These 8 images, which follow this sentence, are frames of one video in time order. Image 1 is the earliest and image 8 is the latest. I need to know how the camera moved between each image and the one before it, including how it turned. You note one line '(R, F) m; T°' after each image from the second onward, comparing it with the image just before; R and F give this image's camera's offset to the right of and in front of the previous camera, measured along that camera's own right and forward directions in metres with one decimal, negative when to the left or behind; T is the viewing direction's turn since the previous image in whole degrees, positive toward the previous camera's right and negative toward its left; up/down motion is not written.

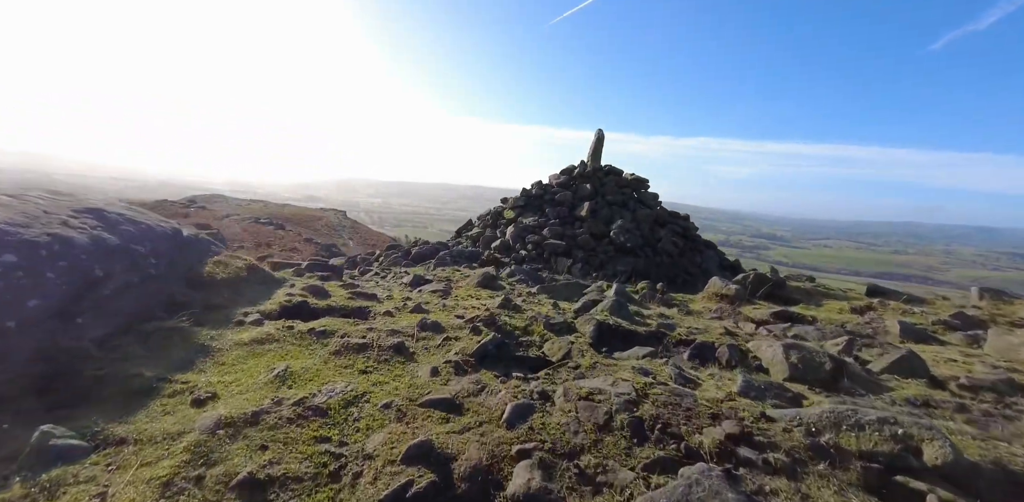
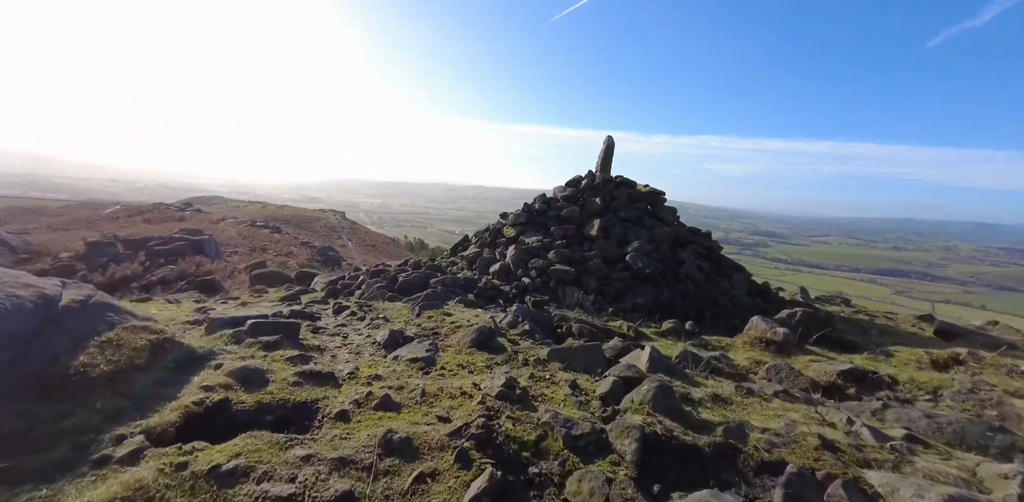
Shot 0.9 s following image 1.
(-0.1, +2.5) m; 0°
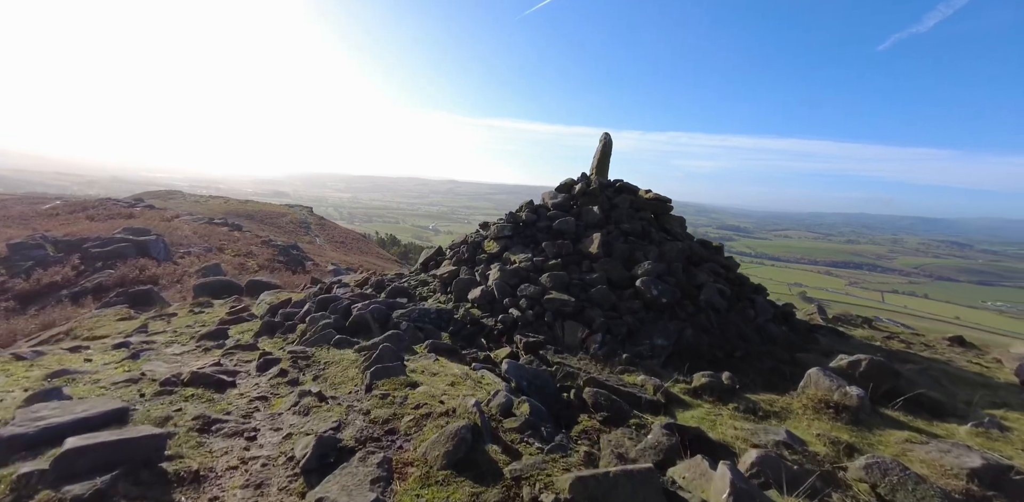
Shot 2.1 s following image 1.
(-0.3, +3.4) m; +3°
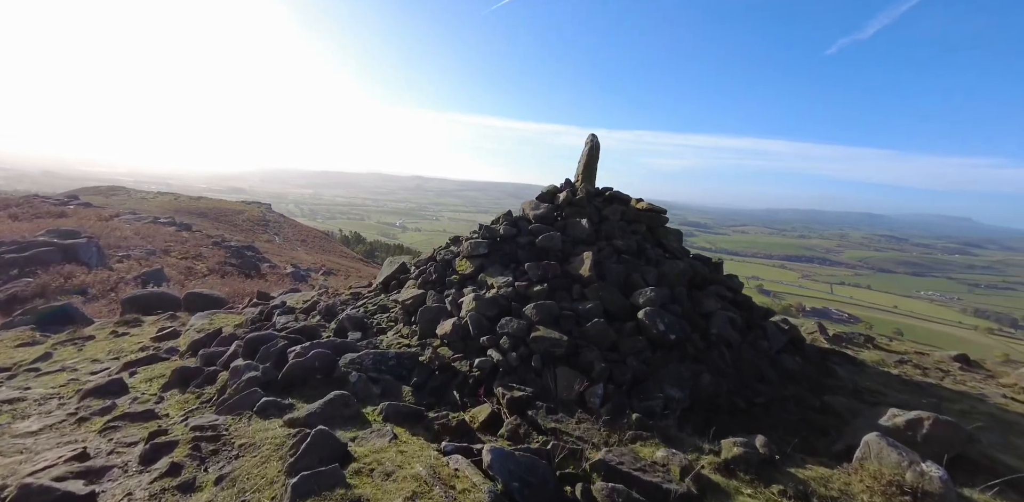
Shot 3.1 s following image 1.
(-0.2, +2.6) m; +4°
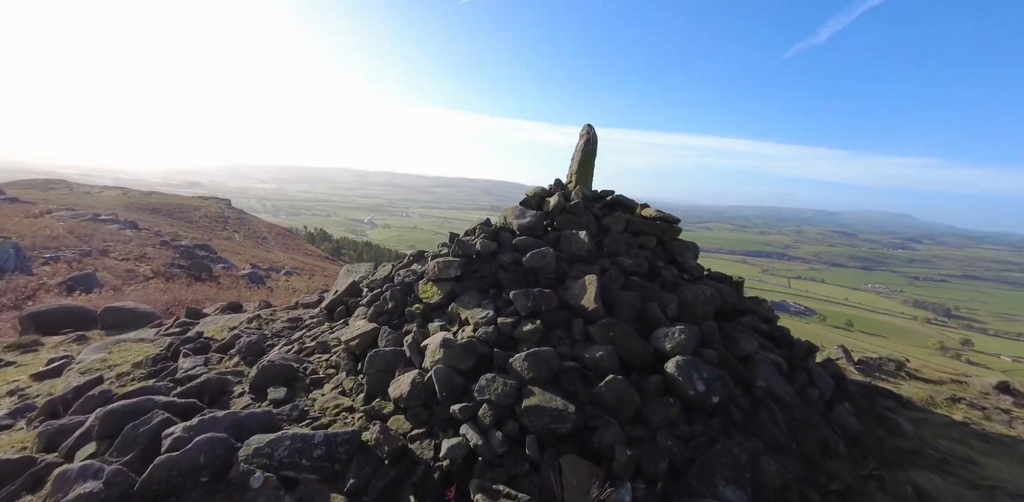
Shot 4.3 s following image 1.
(-0.2, +3.4) m; +4°
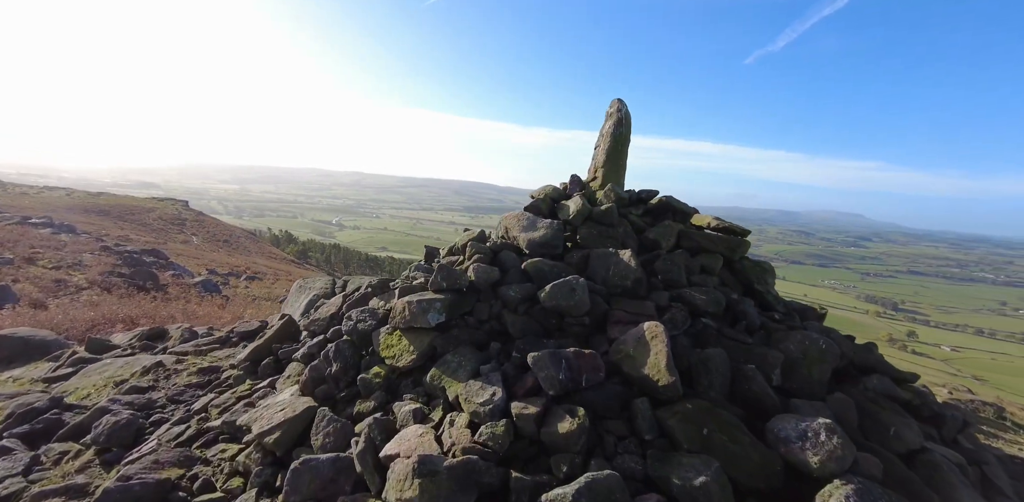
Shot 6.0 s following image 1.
(-0.7, +4.1) m; +4°
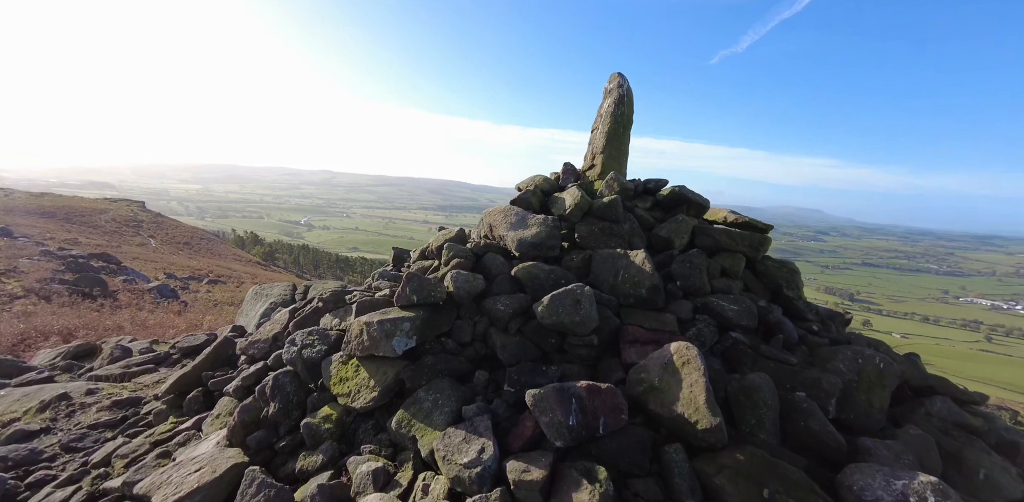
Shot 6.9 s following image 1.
(-0.2, +1.6) m; +3°
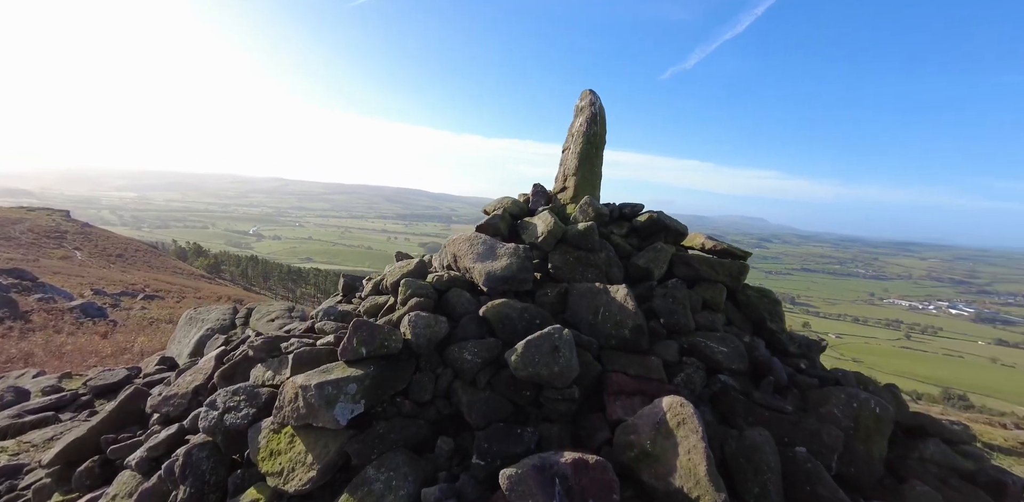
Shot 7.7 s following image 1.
(-0.1, +0.8) m; +5°
